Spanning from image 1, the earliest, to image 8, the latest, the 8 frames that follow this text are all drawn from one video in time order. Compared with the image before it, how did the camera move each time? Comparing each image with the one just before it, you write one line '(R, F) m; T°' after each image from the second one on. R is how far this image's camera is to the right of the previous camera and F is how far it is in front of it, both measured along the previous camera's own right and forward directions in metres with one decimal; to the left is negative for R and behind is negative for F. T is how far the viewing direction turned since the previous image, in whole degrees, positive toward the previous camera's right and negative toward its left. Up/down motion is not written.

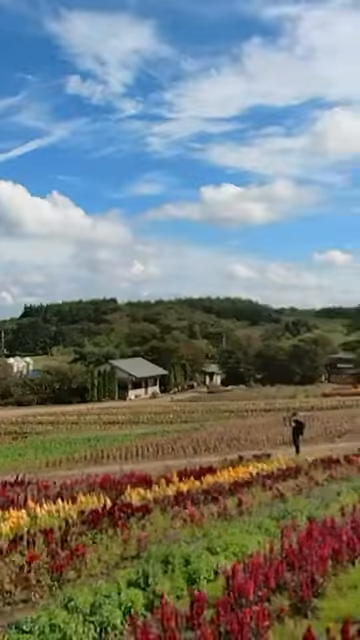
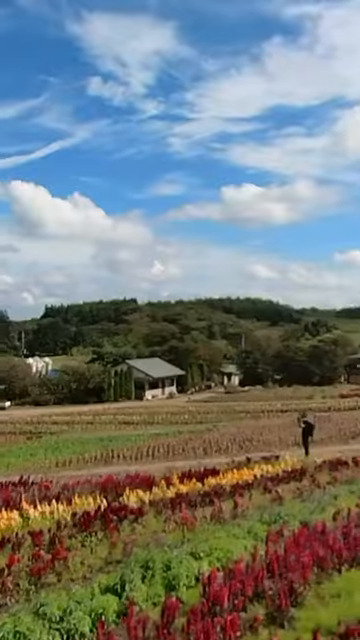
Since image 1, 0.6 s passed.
(+0.4, +0.2) m; -2°
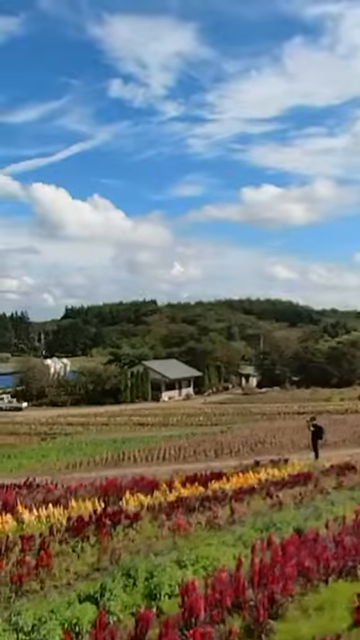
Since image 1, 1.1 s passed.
(+0.4, +0.2) m; -2°
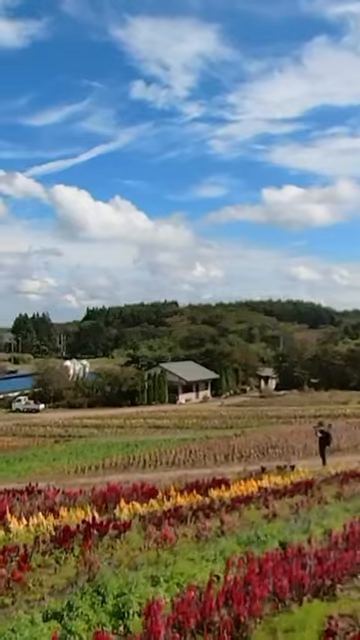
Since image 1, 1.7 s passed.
(+0.5, +0.2) m; -2°
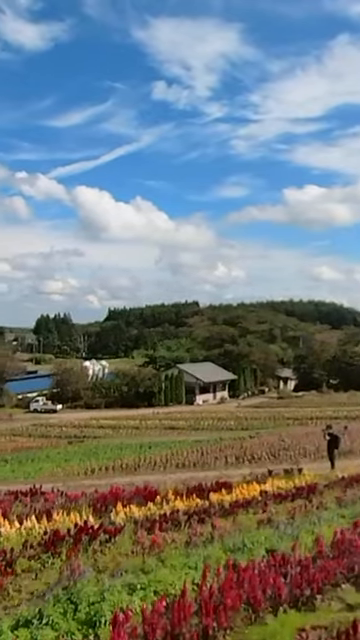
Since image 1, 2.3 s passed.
(+0.5, +0.1) m; -2°
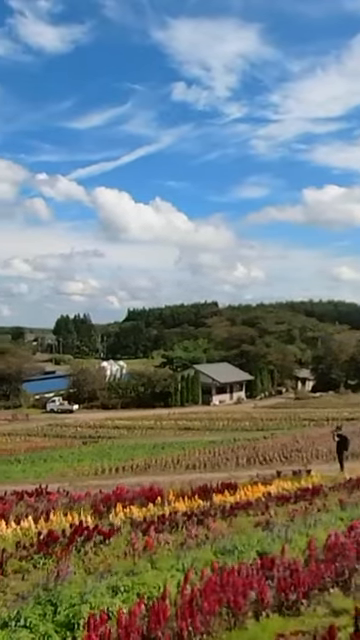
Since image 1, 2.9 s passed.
(+0.4, +0.1) m; -2°
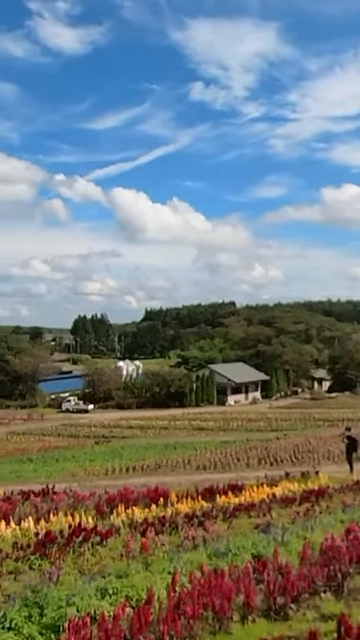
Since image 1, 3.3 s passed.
(+0.3, 0.0) m; -1°
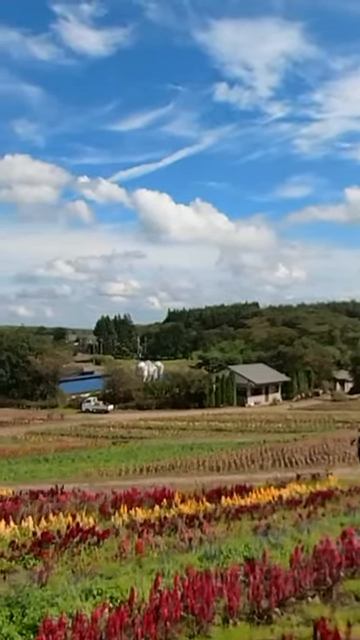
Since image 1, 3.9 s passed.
(+0.4, +0.1) m; -2°
